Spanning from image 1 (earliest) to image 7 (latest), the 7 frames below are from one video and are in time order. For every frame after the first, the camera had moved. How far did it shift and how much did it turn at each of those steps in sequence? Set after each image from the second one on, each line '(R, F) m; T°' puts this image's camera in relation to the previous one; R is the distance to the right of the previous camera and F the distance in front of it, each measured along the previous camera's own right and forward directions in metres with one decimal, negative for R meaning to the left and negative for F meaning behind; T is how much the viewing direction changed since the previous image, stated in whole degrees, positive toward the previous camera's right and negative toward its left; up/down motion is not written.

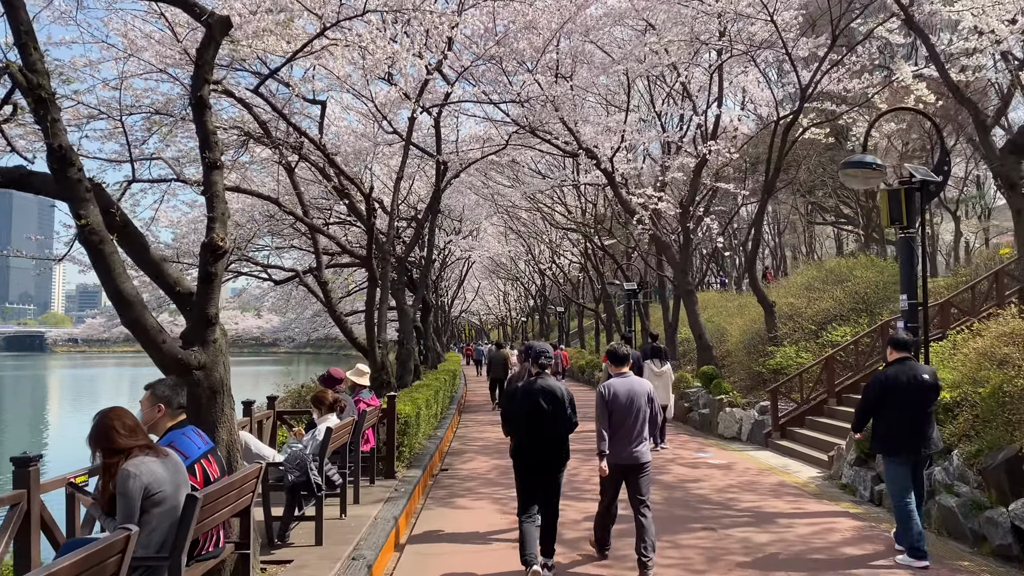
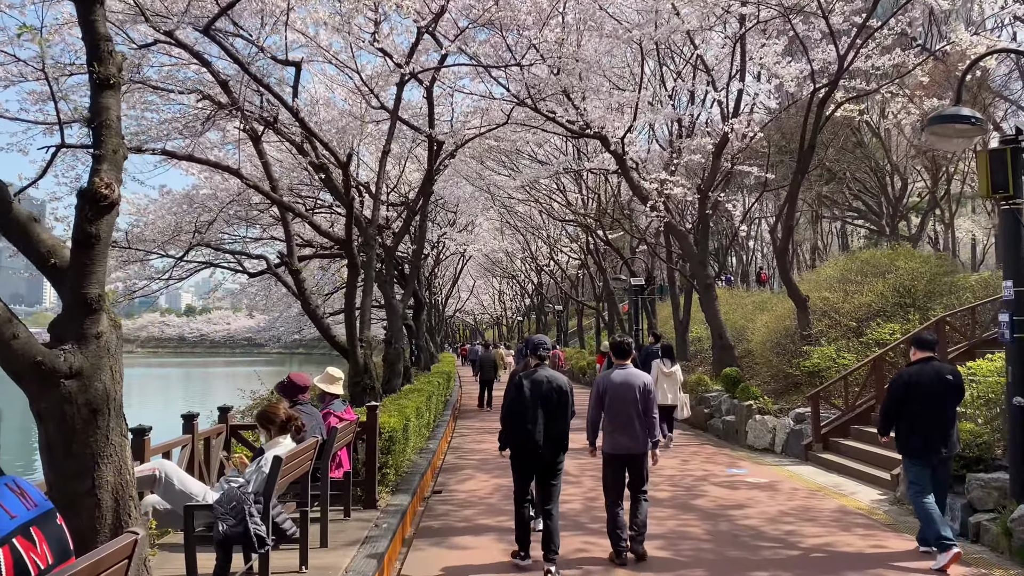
(-0.1, +1.4) m; 0°
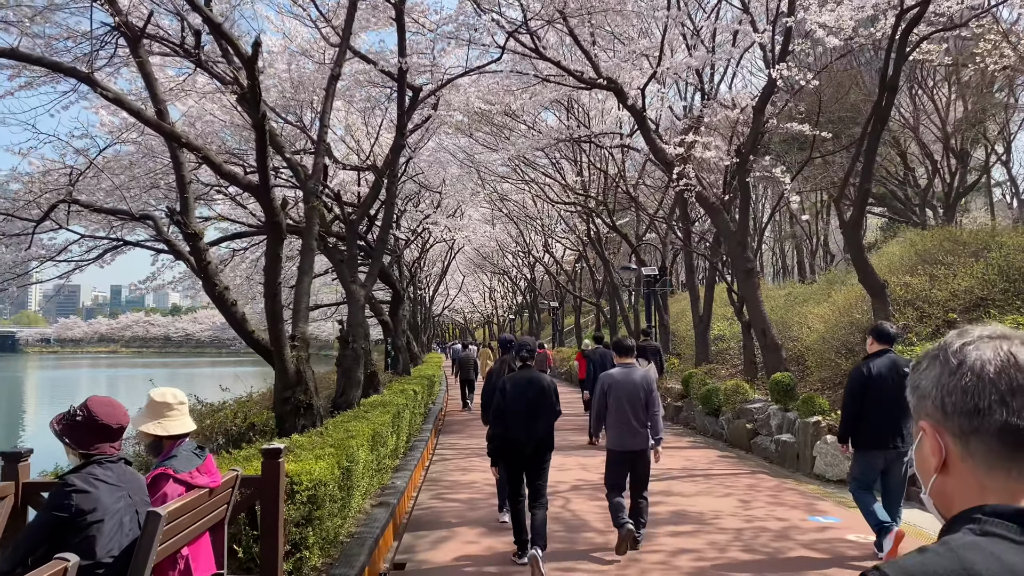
(-0.1, +2.5) m; +1°
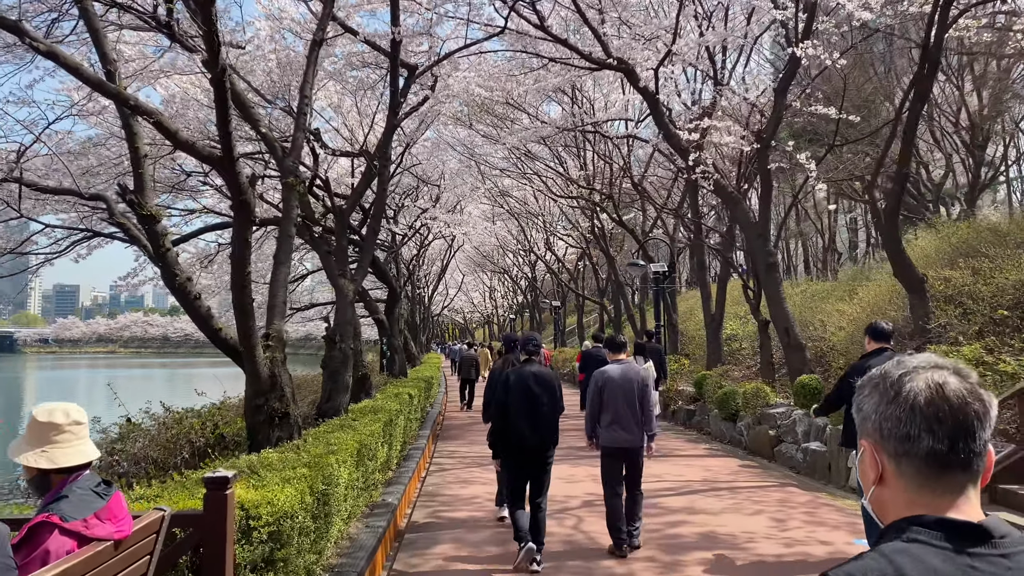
(0.0, +0.8) m; 0°
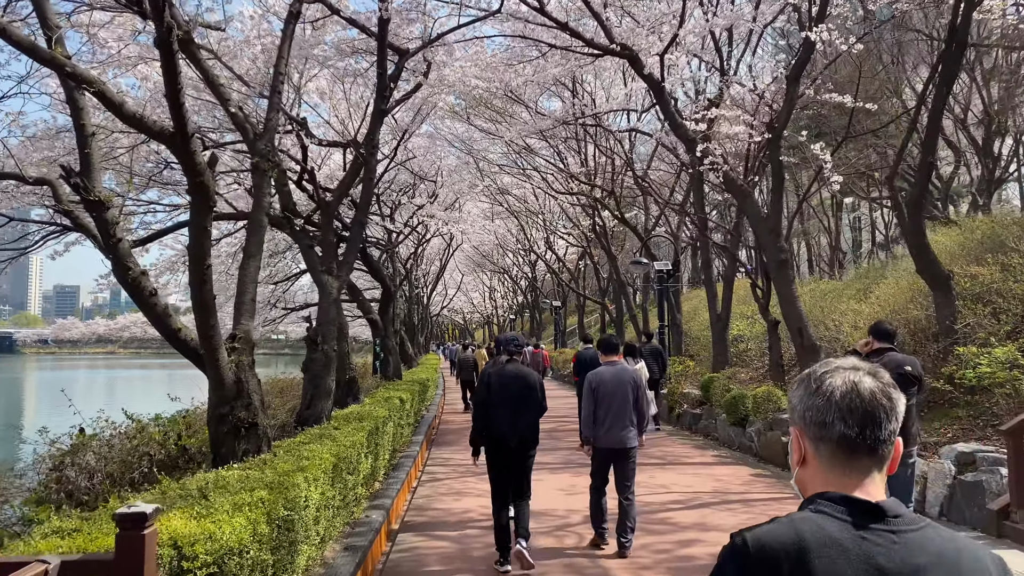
(0.0, +0.5) m; 0°
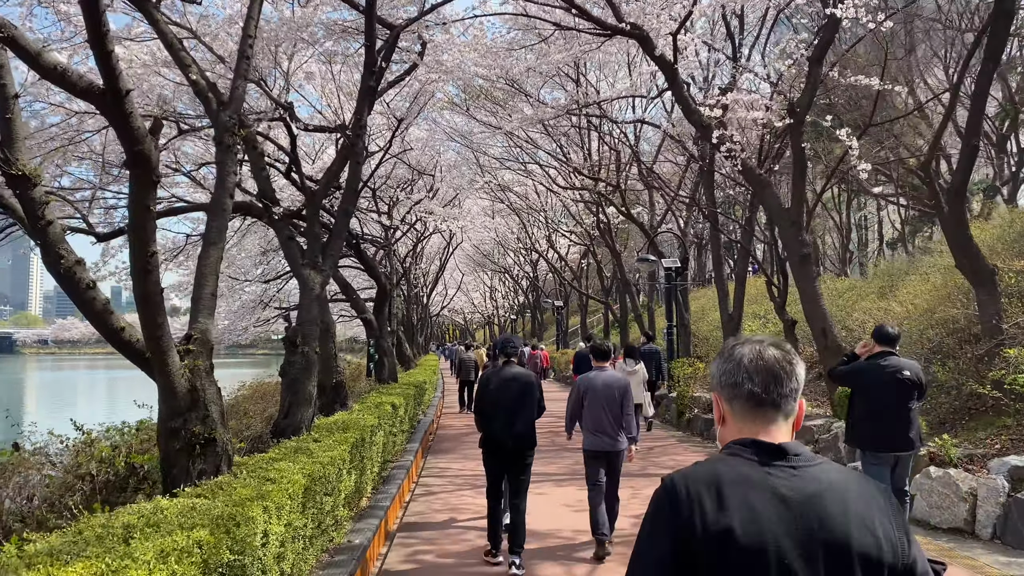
(0.0, +0.7) m; 0°
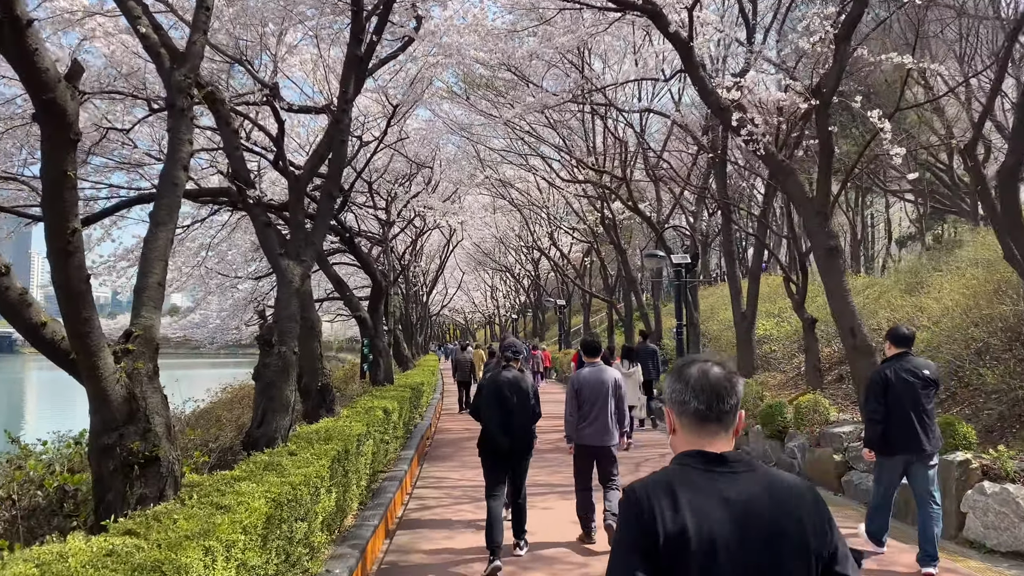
(0.0, +0.7) m; 0°
